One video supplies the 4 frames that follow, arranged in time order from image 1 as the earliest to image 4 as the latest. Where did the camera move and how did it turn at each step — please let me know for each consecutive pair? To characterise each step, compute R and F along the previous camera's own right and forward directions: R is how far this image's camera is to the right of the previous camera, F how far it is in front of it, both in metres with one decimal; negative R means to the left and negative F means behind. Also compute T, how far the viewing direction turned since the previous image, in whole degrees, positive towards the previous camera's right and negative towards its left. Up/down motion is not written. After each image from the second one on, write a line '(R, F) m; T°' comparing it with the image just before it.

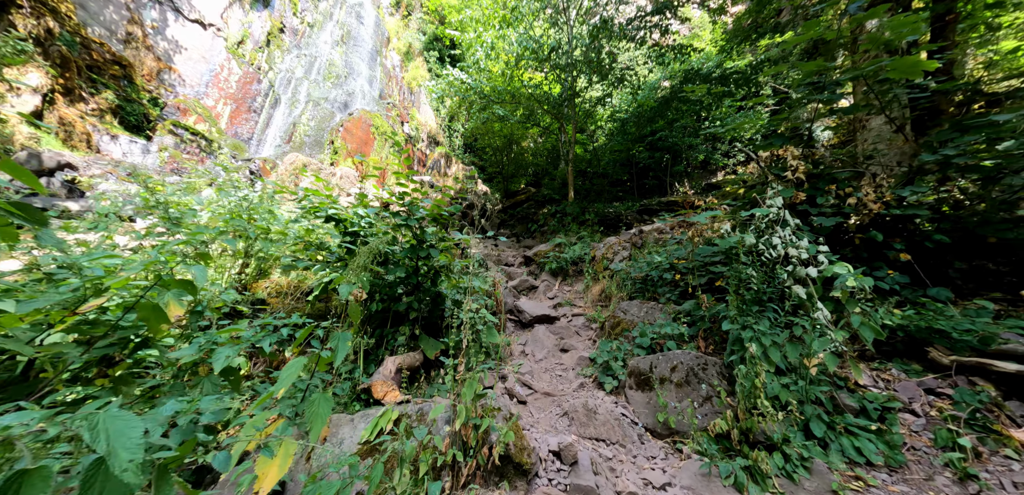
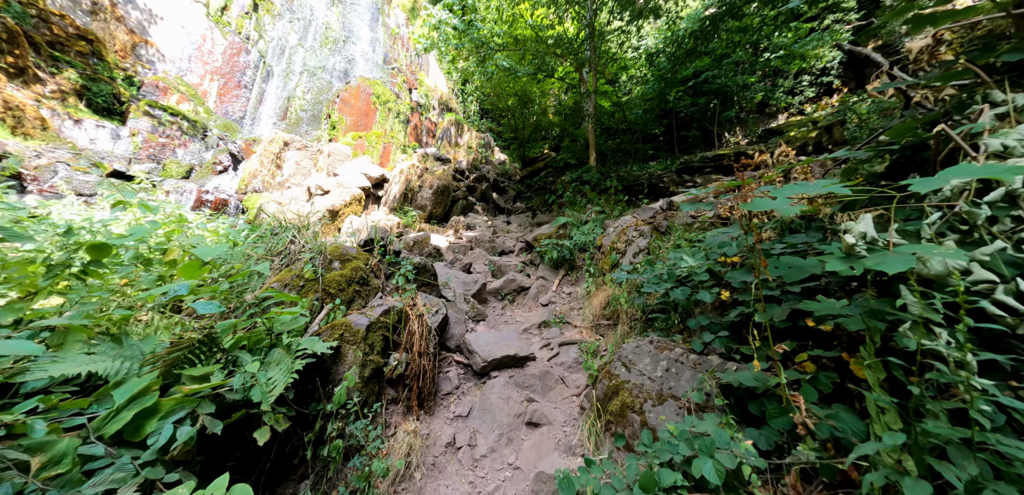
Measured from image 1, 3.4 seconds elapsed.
(+0.7, +1.6) m; -6°
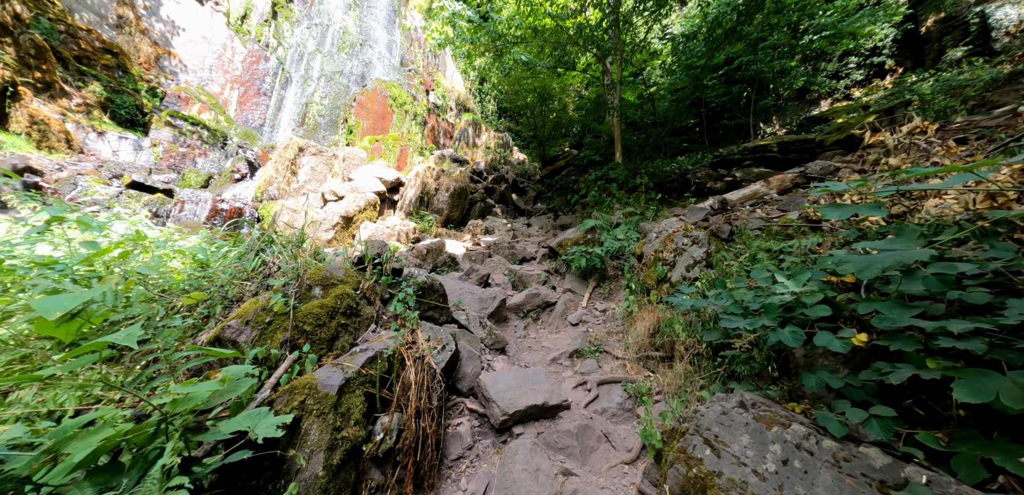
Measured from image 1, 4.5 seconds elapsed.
(0.0, +0.6) m; -4°
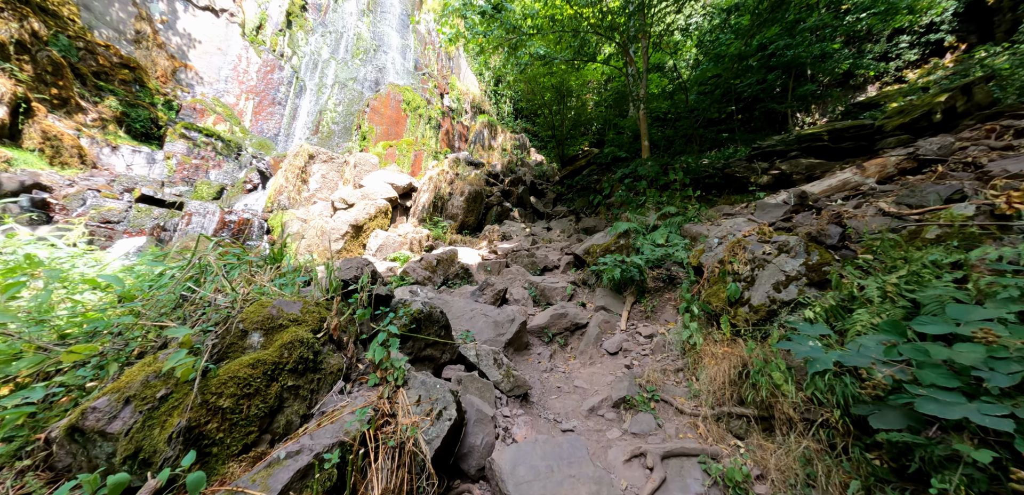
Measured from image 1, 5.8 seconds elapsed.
(0.0, +0.7) m; -3°
